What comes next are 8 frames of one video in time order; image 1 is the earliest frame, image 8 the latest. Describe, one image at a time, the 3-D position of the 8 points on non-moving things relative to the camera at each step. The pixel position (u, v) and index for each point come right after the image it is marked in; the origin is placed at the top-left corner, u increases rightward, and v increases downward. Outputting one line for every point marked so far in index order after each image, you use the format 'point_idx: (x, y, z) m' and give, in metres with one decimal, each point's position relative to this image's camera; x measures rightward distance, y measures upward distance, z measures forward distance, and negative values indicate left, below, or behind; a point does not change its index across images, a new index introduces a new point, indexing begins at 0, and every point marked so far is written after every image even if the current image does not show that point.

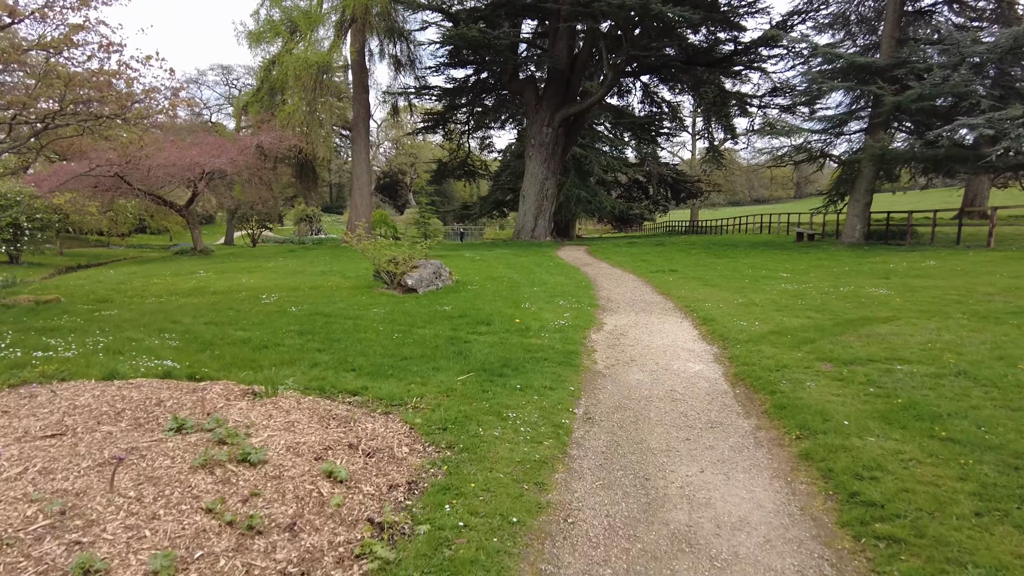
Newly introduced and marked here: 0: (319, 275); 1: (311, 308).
0: (-4.9, +0.3, +17.1) m
1: (-3.3, -0.4, +10.6) m
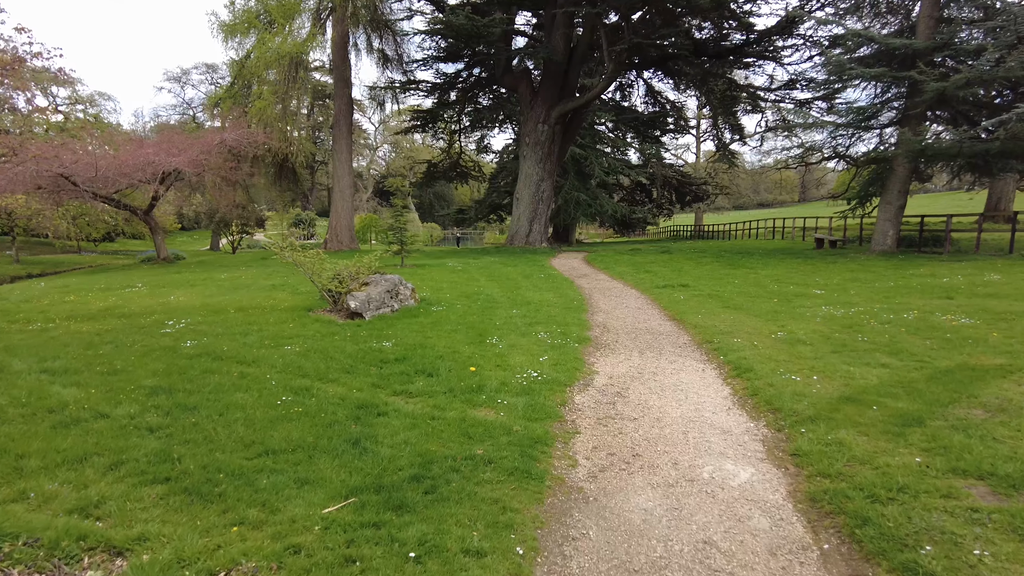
0: (-5.3, -0.1, +14.5) m
1: (-3.8, -0.7, +7.9) m
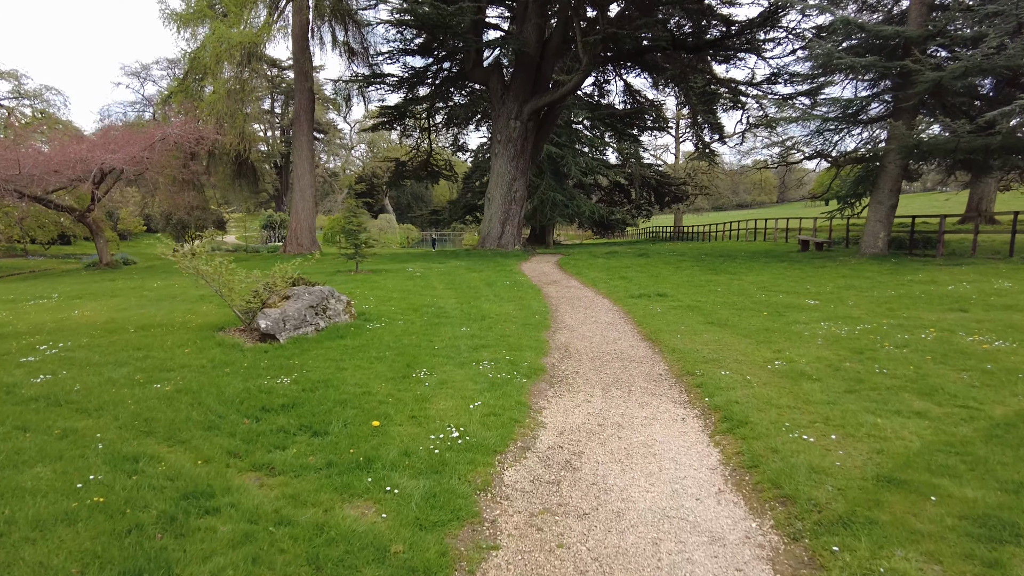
0: (-6.2, -0.3, +12.8) m
1: (-4.4, -1.0, +6.2) m
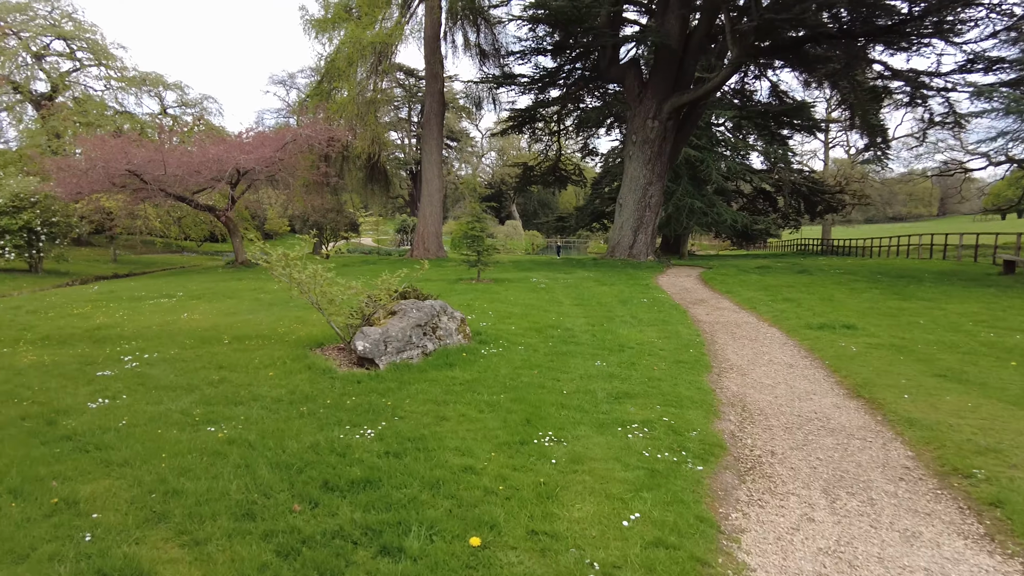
0: (-3.8, -0.4, +11.8) m
1: (-3.3, -1.0, +5.1) m
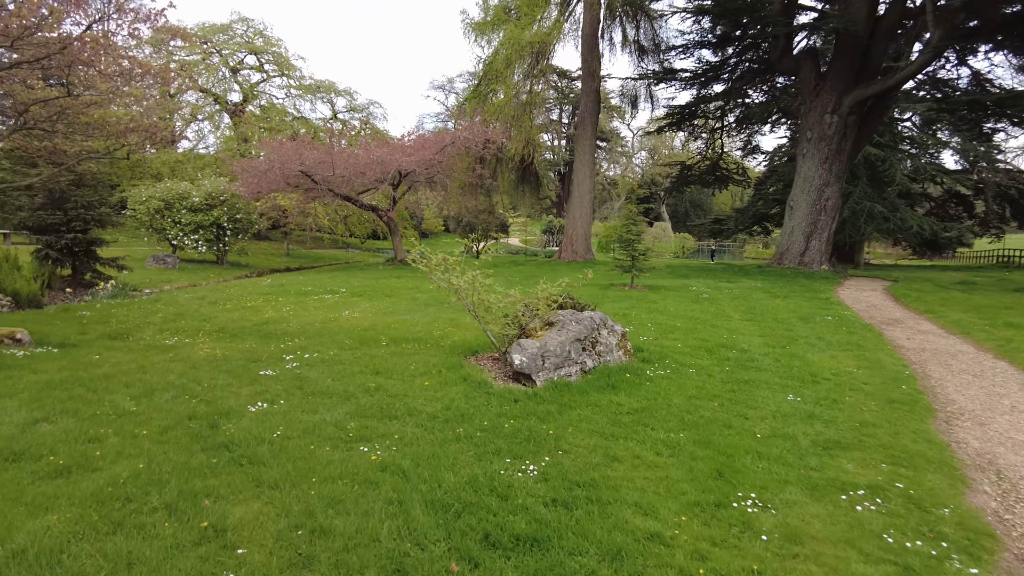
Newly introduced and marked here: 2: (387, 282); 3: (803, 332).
0: (-1.0, -0.5, +11.7) m
1: (-2.0, -1.1, +4.9) m
2: (-3.4, +0.2, +17.9) m
3: (+4.5, -0.7, +10.3) m
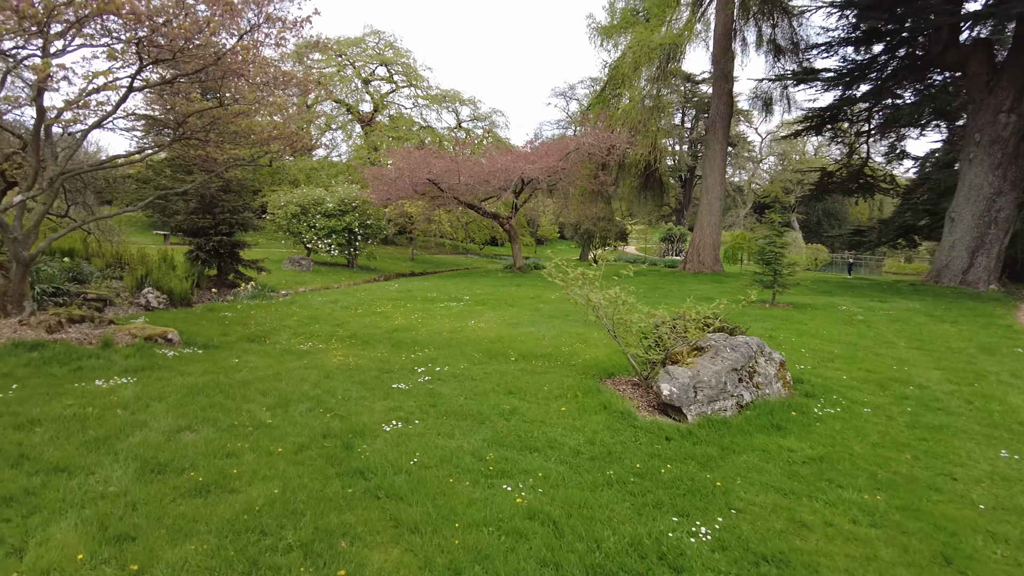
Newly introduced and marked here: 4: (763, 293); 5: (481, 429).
0: (+1.2, -0.7, +11.1) m
1: (-0.9, -1.2, +4.6) m
2: (-0.1, -0.1, +17.6) m
3: (+6.4, -1.0, +8.8) m
4: (+6.3, -0.1, +16.5) m
5: (-0.2, -1.1, +5.3) m
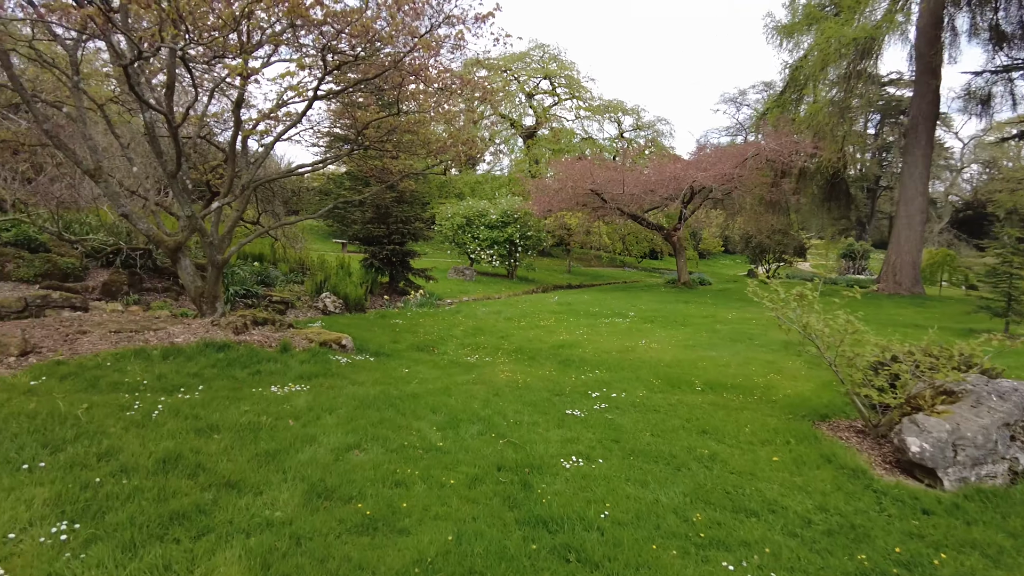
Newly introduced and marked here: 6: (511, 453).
0: (+3.8, -1.0, +9.8) m
1: (+0.3, -1.3, +4.0) m
2: (+4.1, -0.5, +16.4) m
3: (+8.4, -1.5, +6.4) m
4: (+10.1, -0.7, +13.9) m
5: (+1.1, -1.3, +4.5) m
6: (0.0, -1.2, +4.9) m
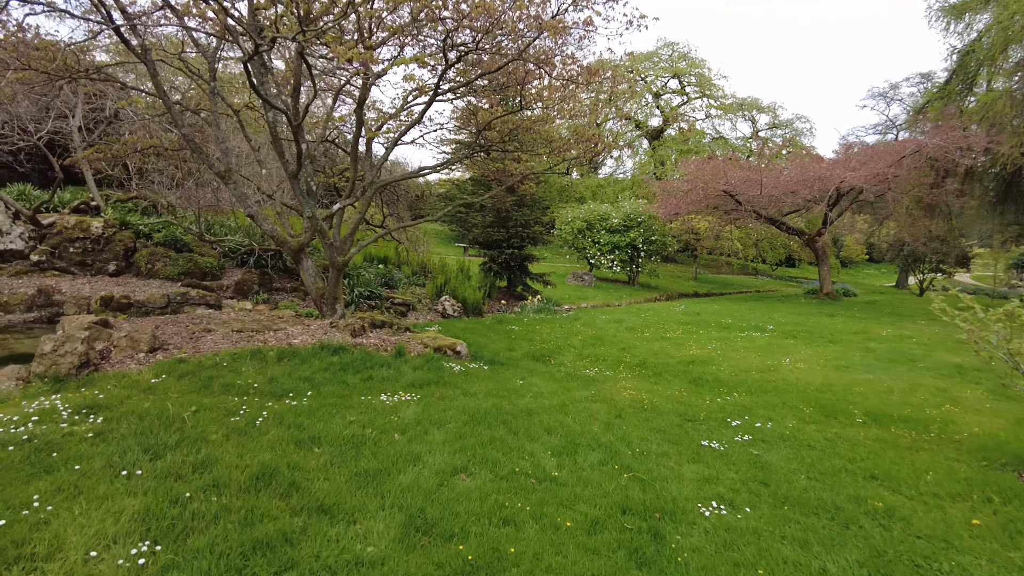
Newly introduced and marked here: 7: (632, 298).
0: (+5.5, -1.2, +8.3) m
1: (+0.9, -1.3, +3.2) m
2: (+6.9, -0.8, +14.8) m
3: (+9.3, -1.7, +4.1) m
4: (+12.3, -1.1, +11.3) m
5: (+1.8, -1.4, +3.6) m
6: (+0.8, -1.3, +4.2) m
7: (+3.5, -0.3, +19.4) m
